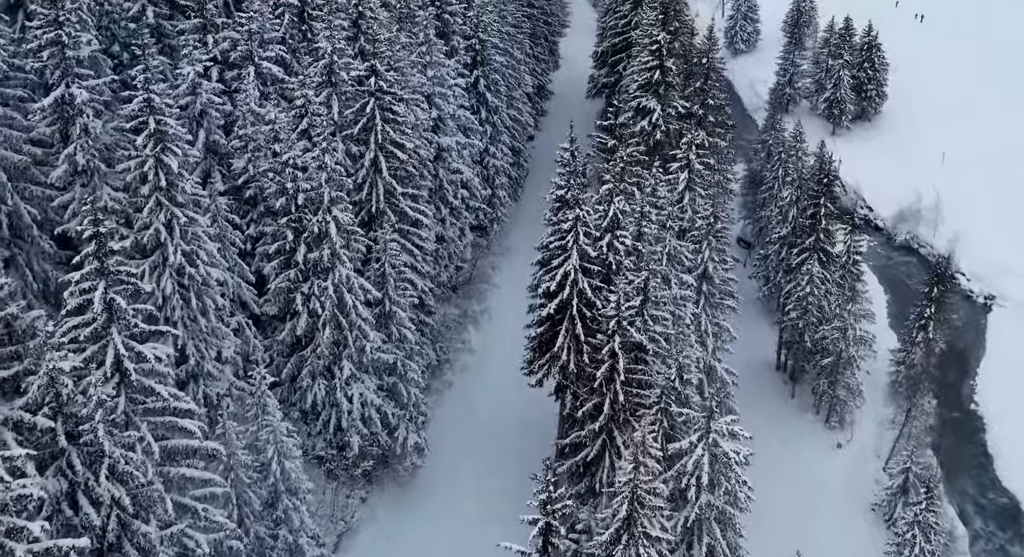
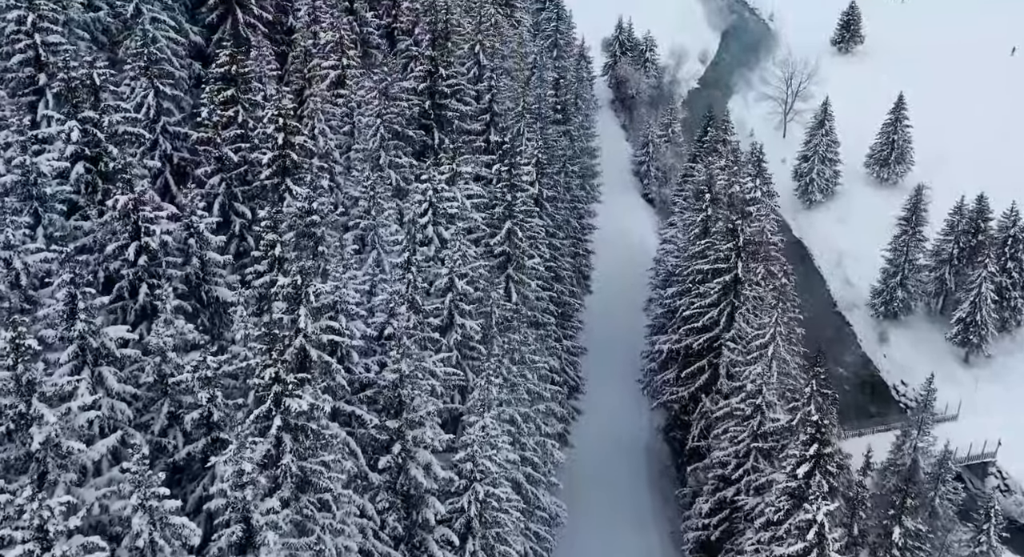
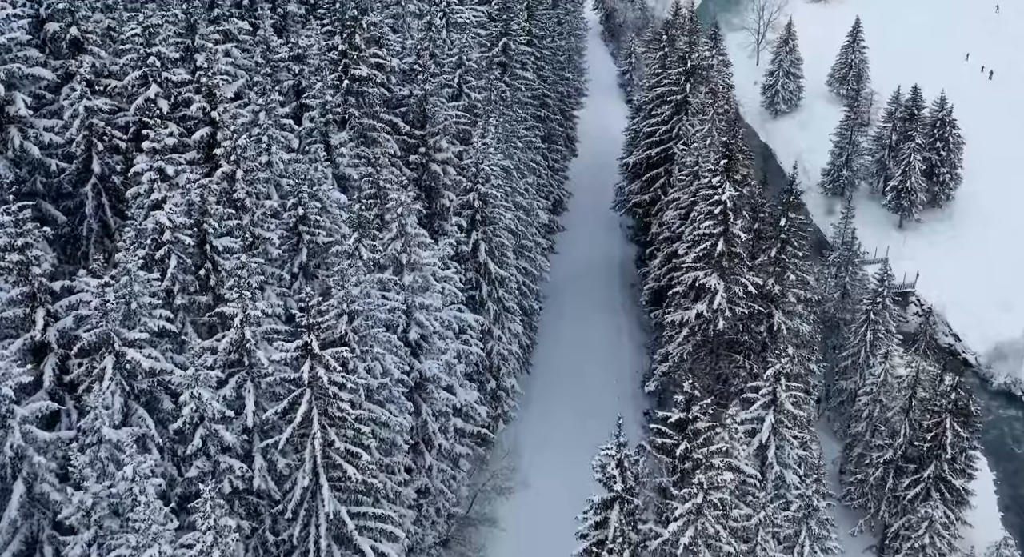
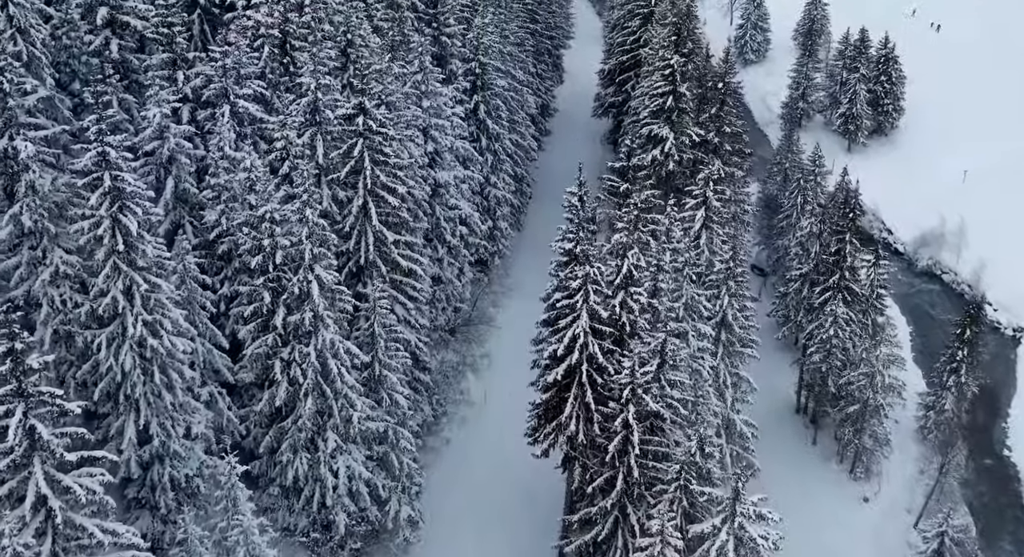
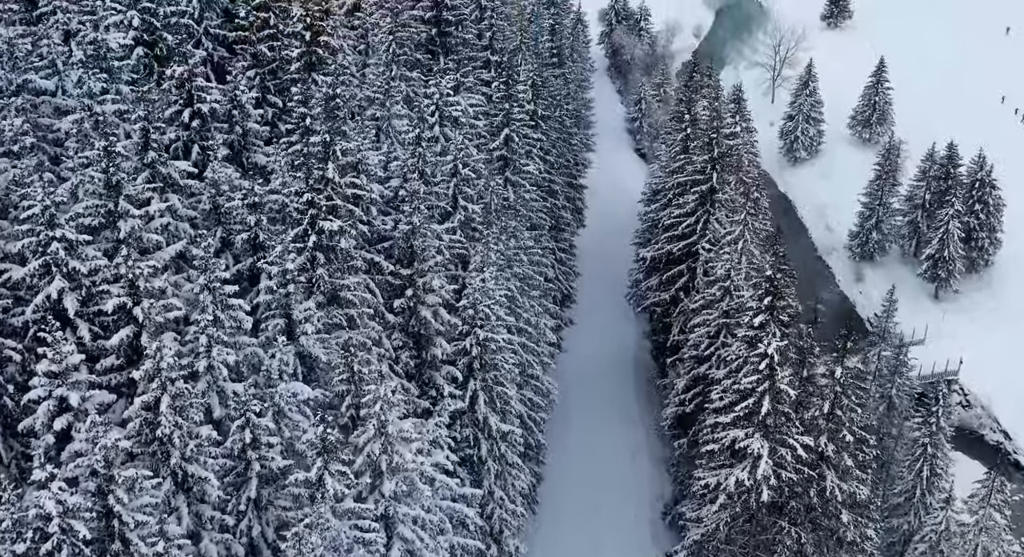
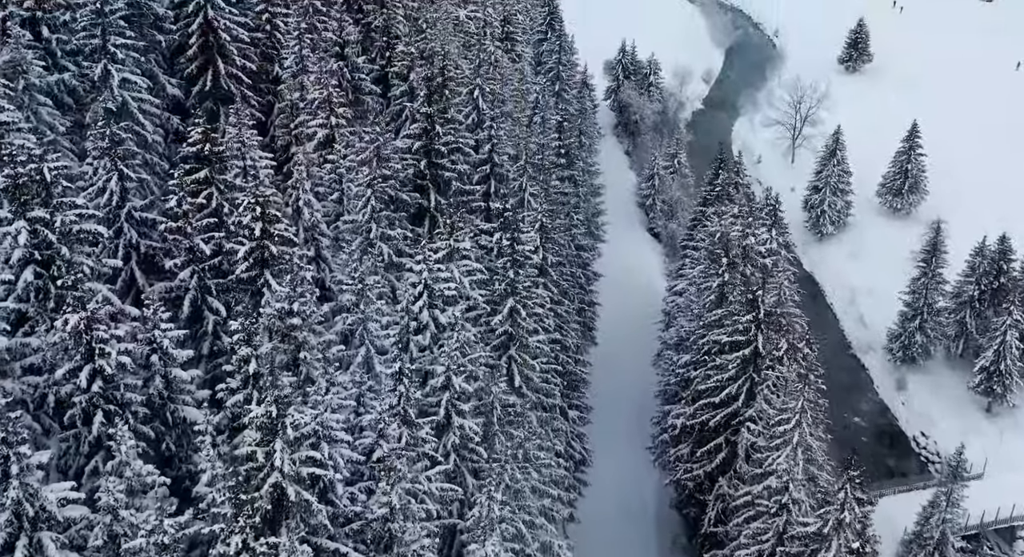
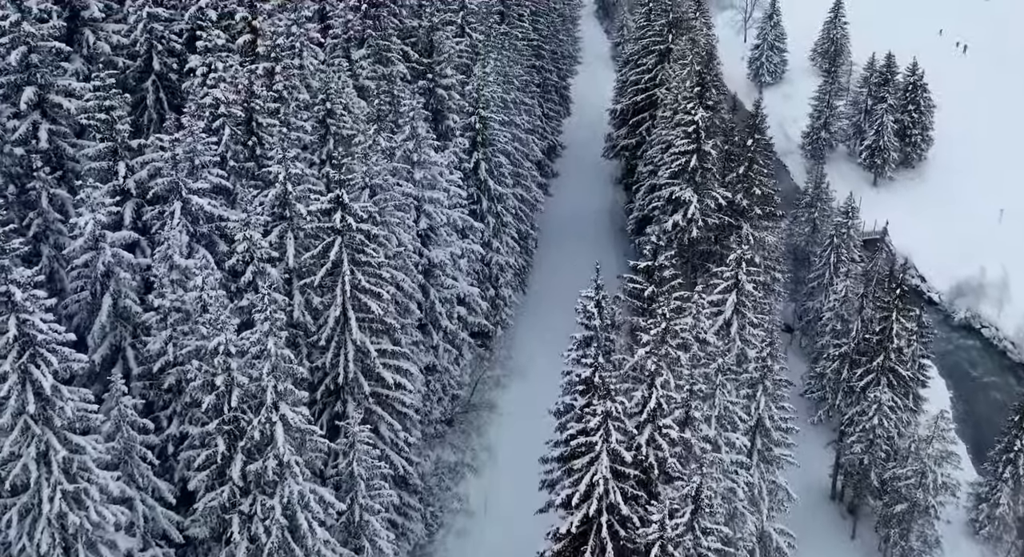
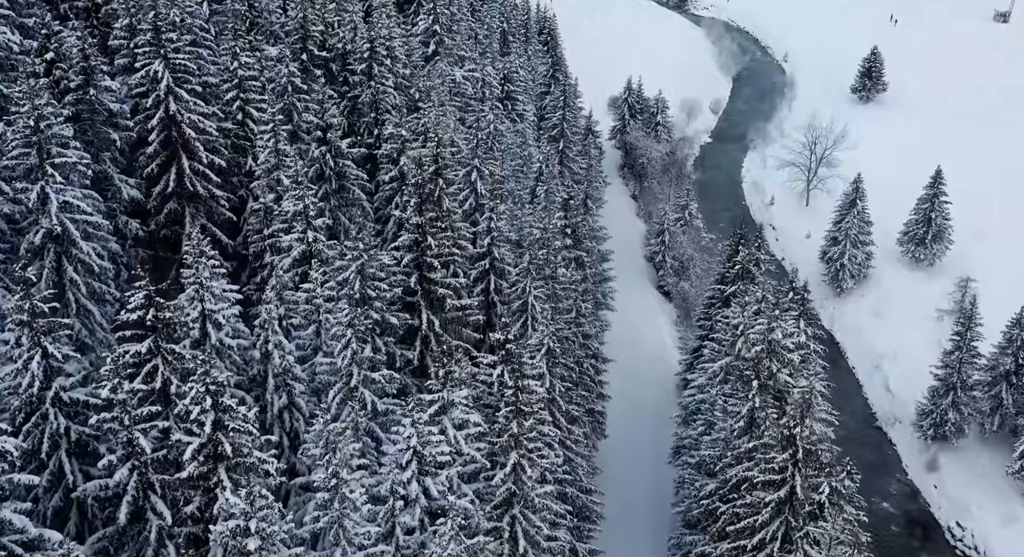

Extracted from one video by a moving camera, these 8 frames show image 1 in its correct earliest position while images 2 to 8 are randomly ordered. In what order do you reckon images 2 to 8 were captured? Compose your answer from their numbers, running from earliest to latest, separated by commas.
4, 7, 3, 5, 2, 6, 8
